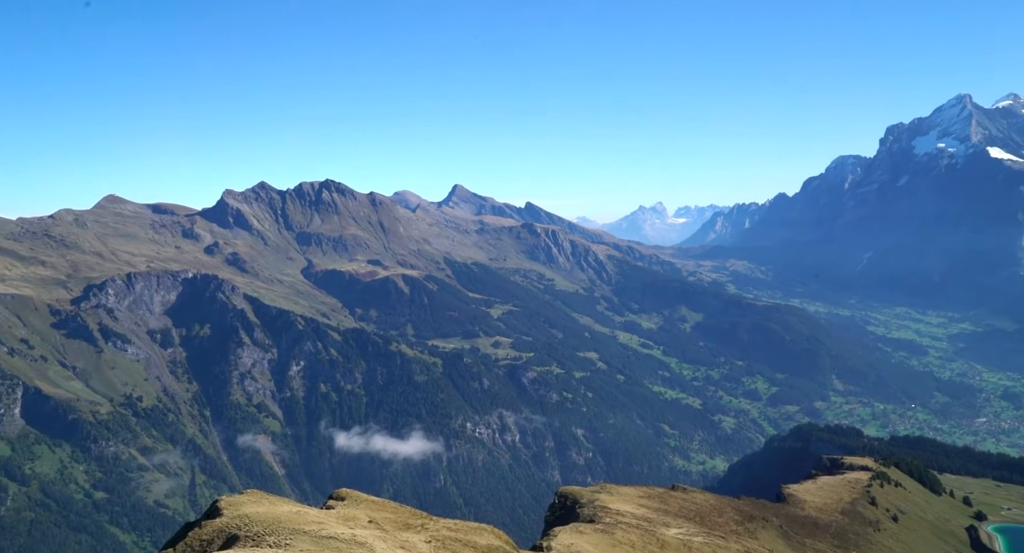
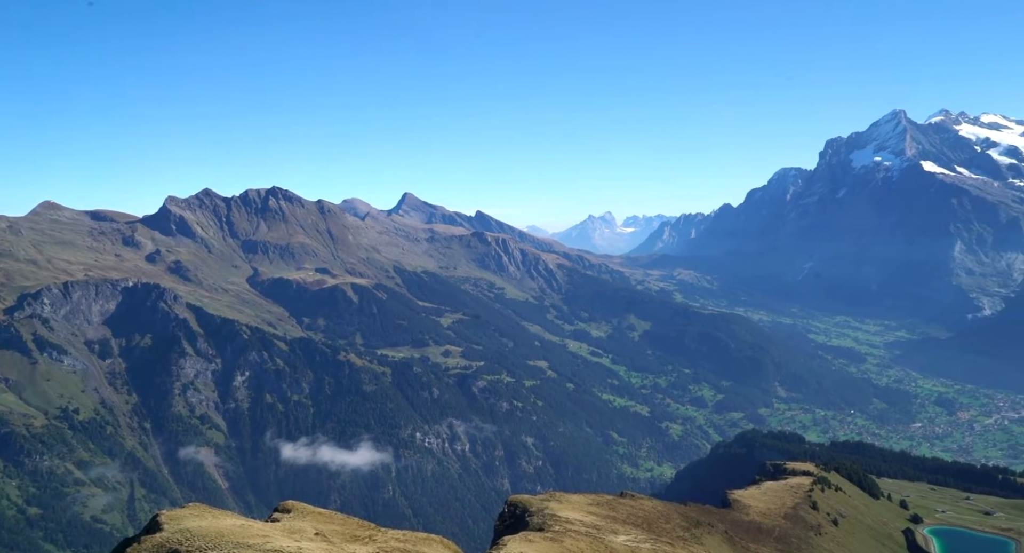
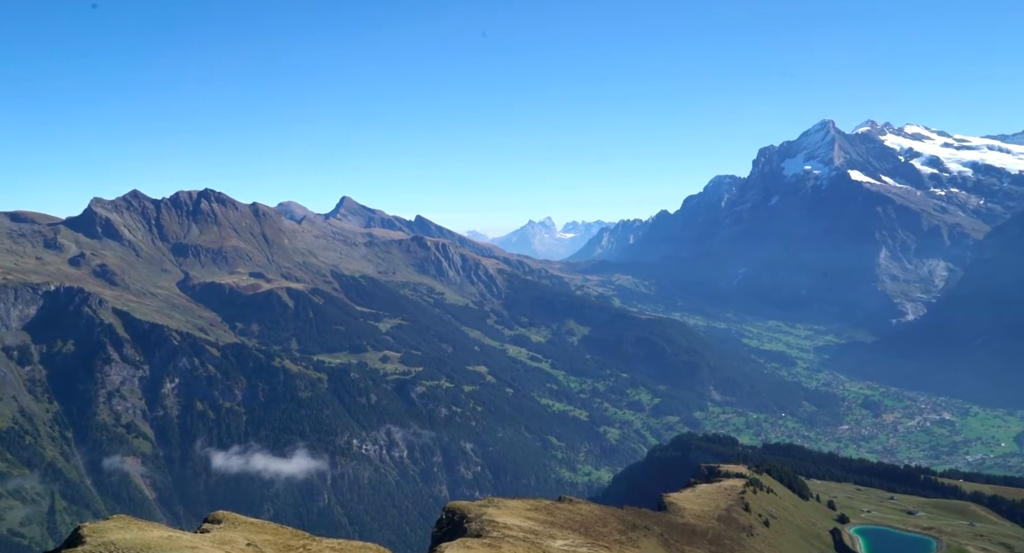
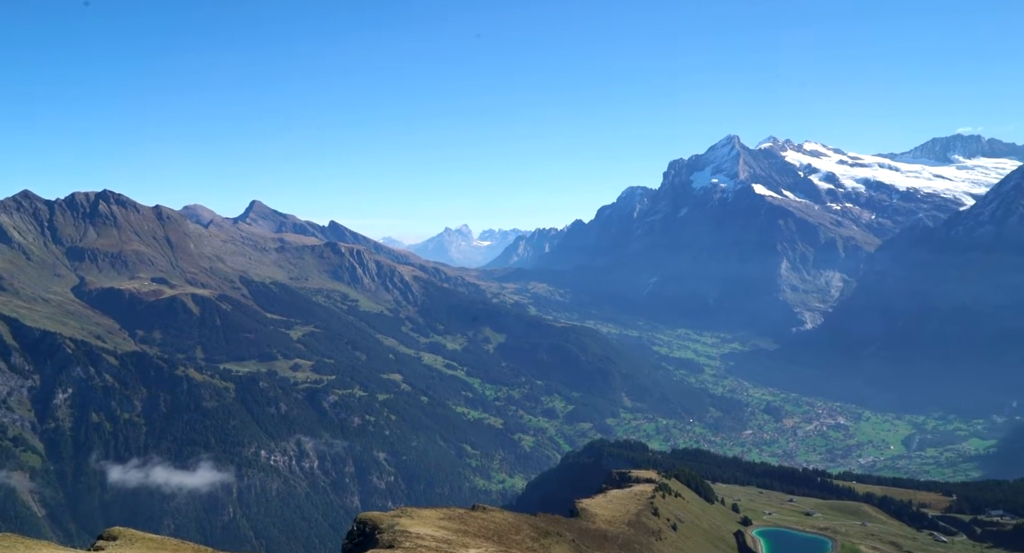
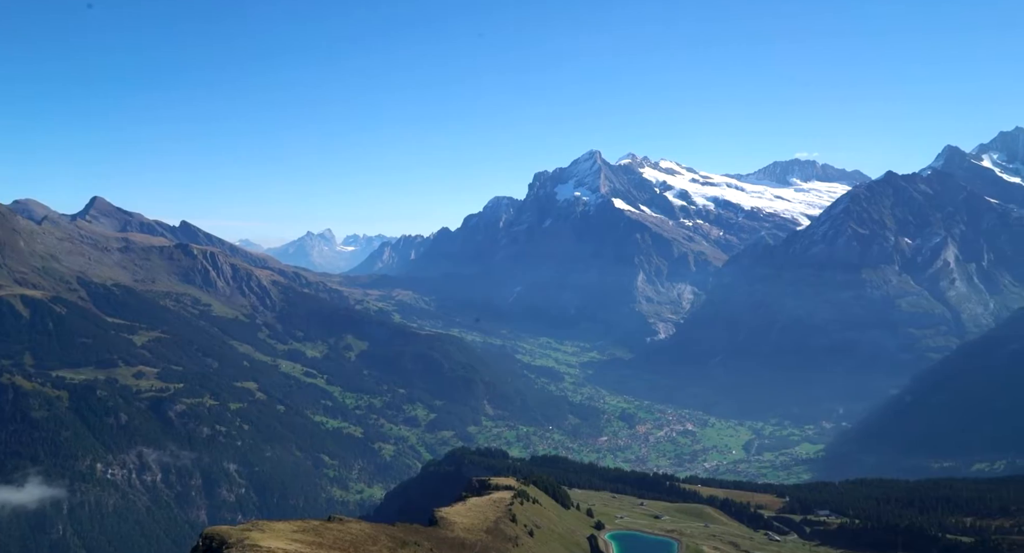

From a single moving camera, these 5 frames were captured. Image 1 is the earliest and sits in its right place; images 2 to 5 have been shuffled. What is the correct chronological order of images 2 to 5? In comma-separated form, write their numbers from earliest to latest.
2, 3, 4, 5
